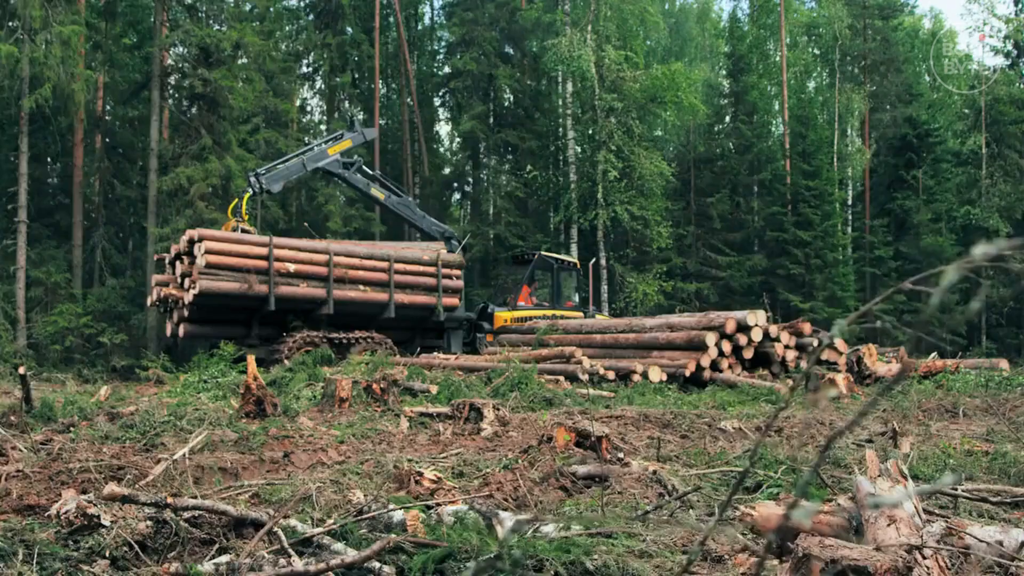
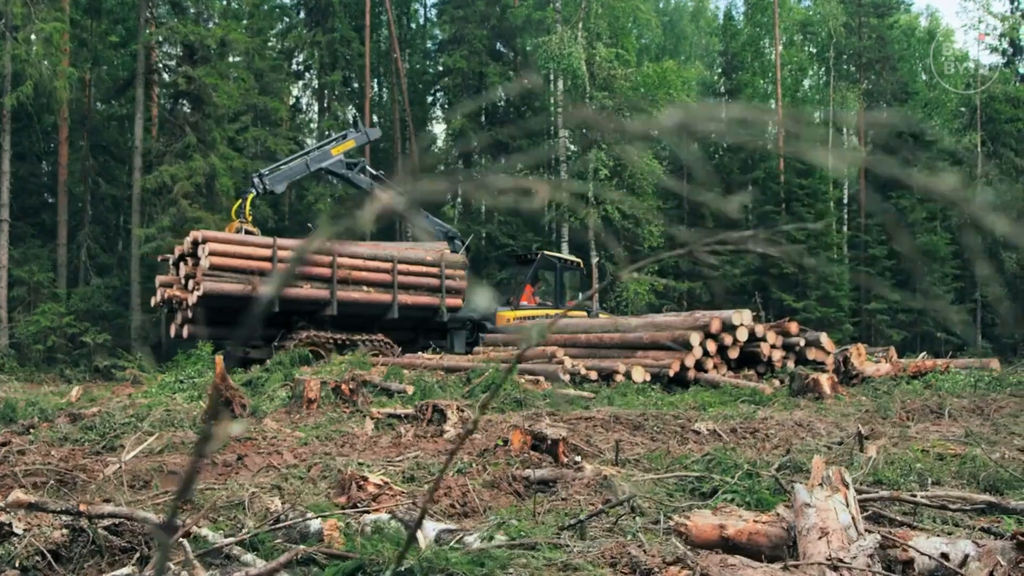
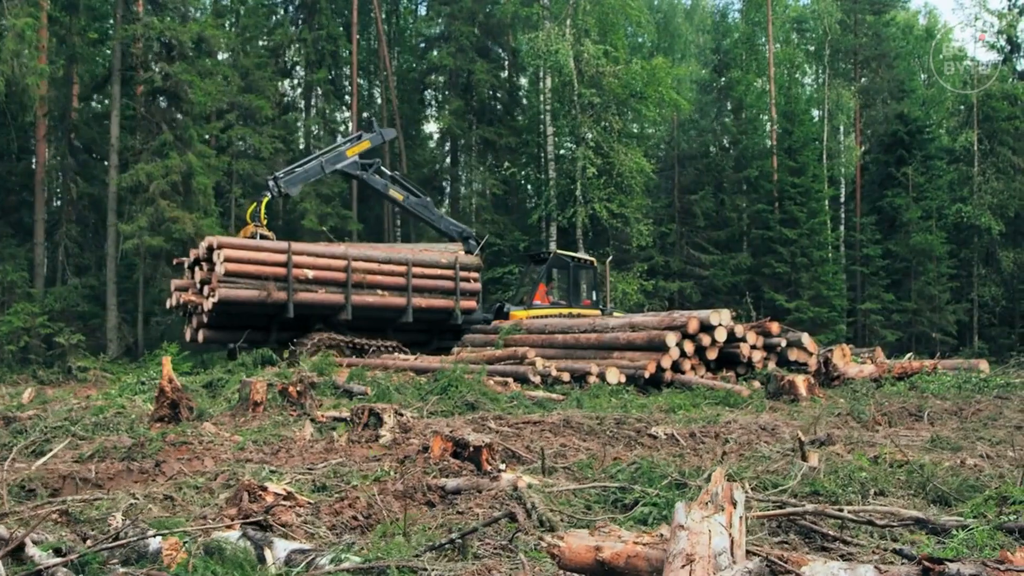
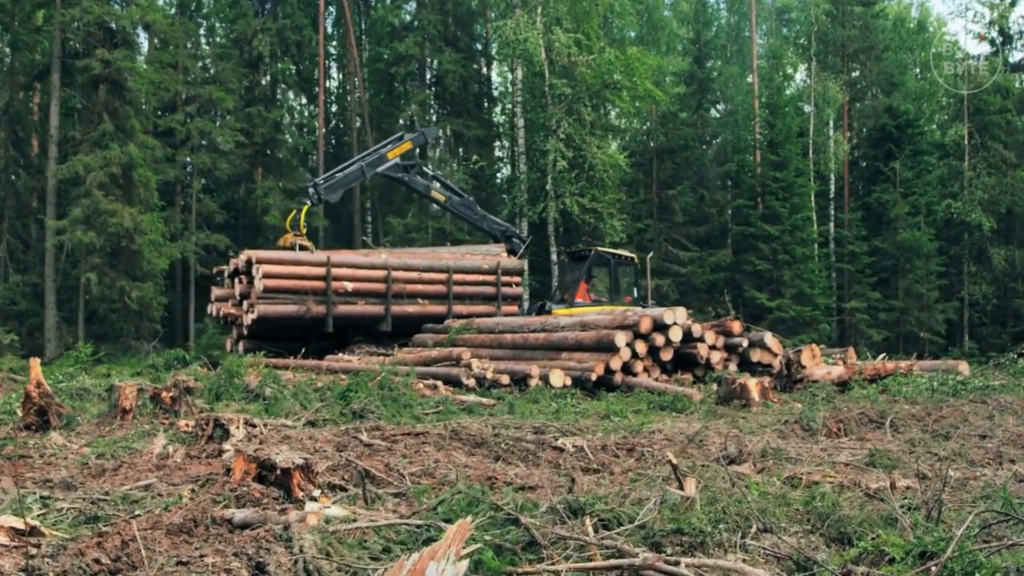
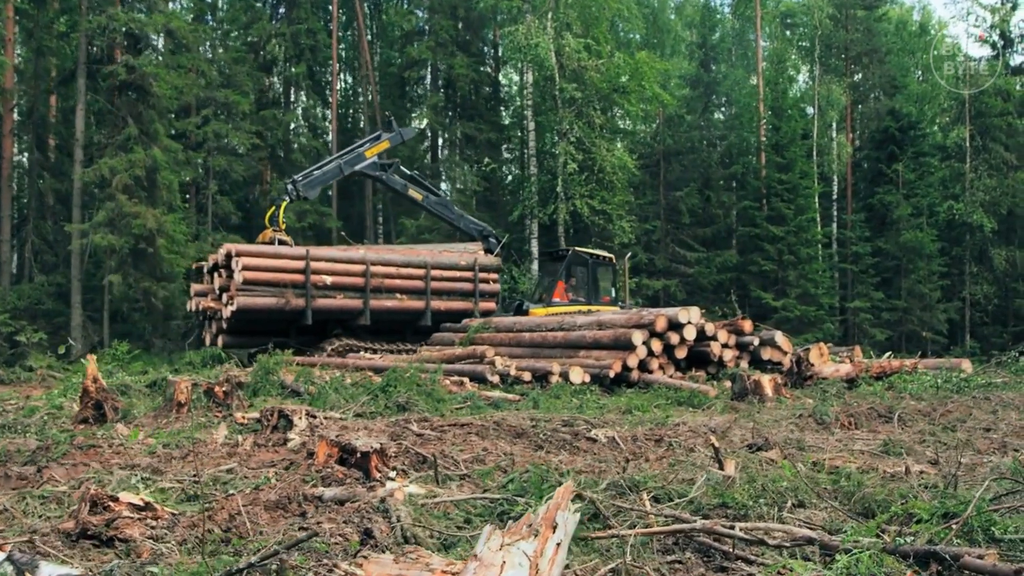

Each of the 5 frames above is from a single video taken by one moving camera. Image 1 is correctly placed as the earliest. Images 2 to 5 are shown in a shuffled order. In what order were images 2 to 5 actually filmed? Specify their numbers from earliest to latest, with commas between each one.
2, 3, 5, 4
